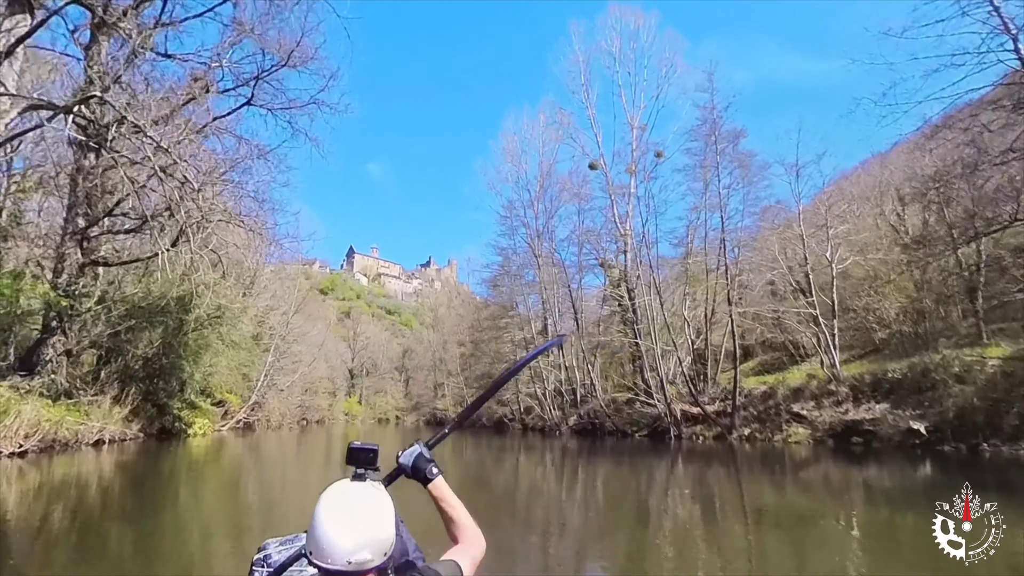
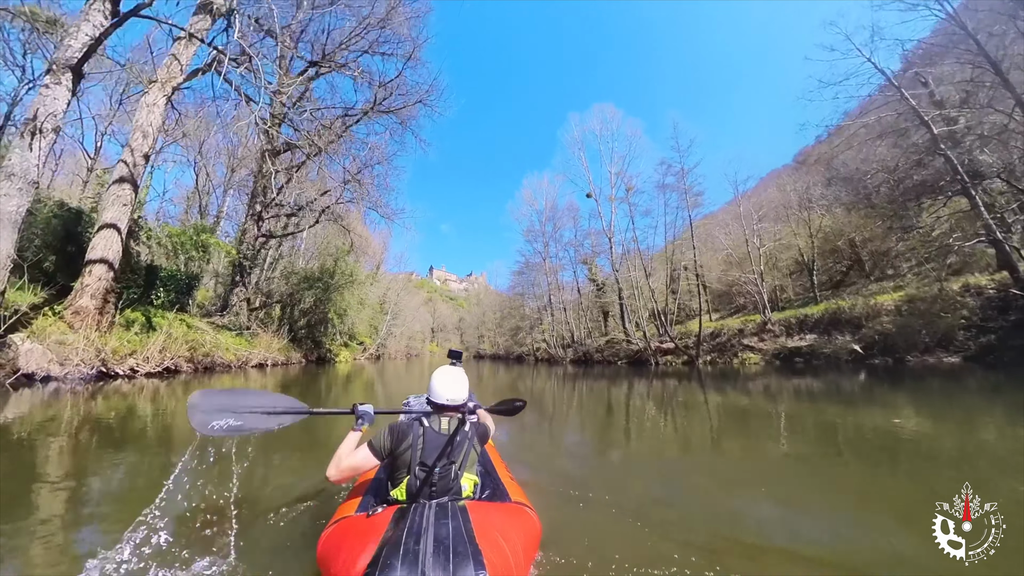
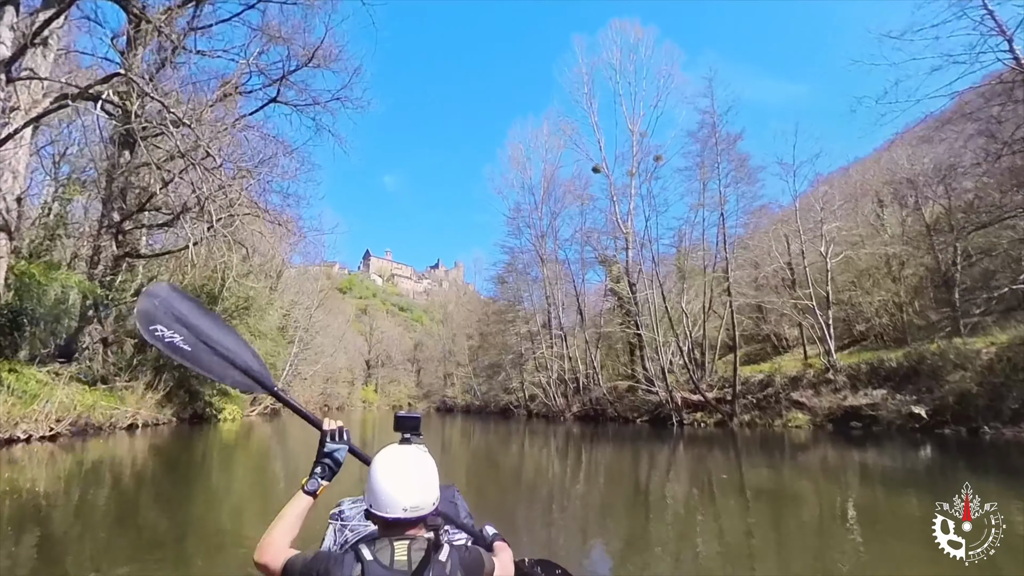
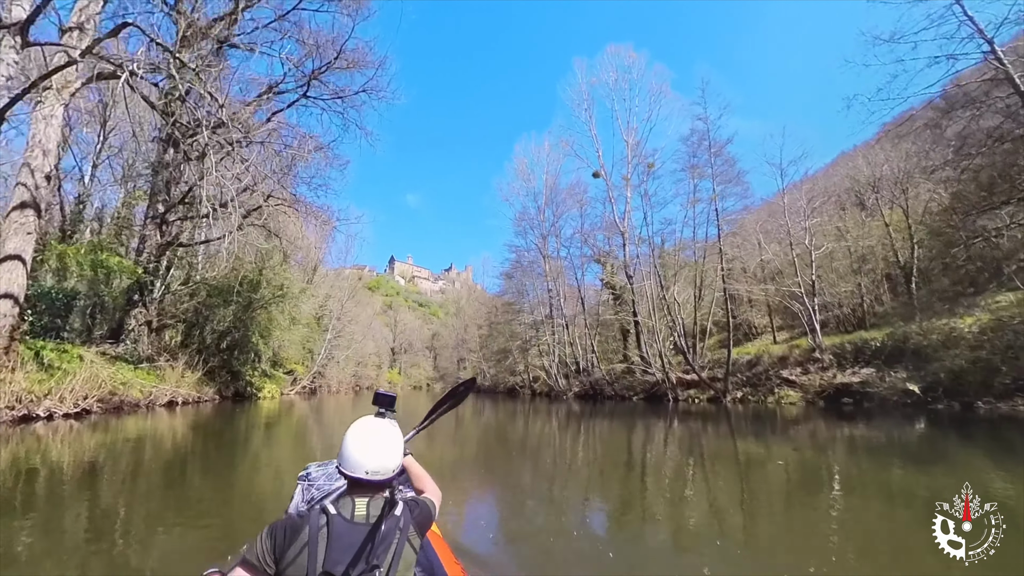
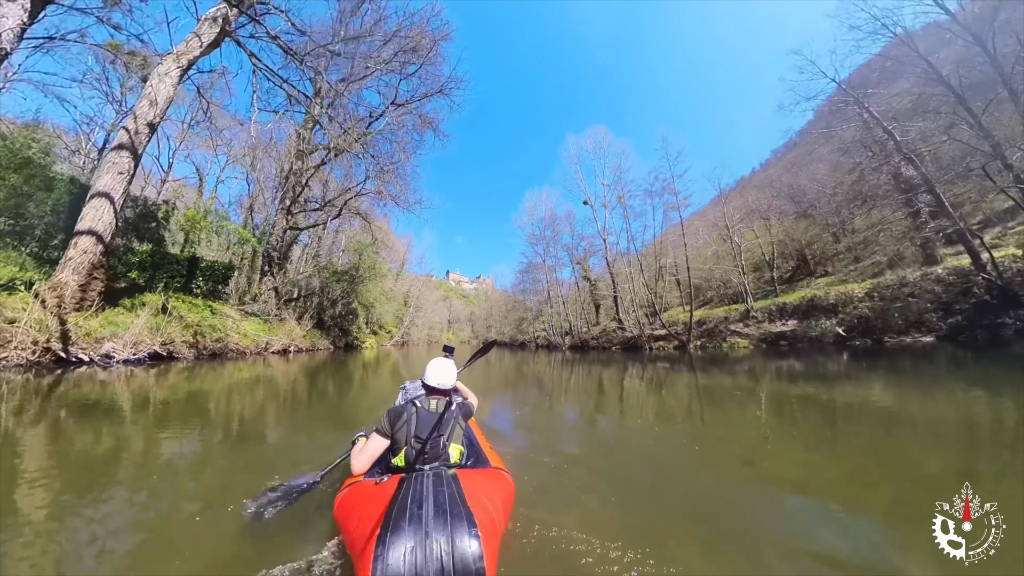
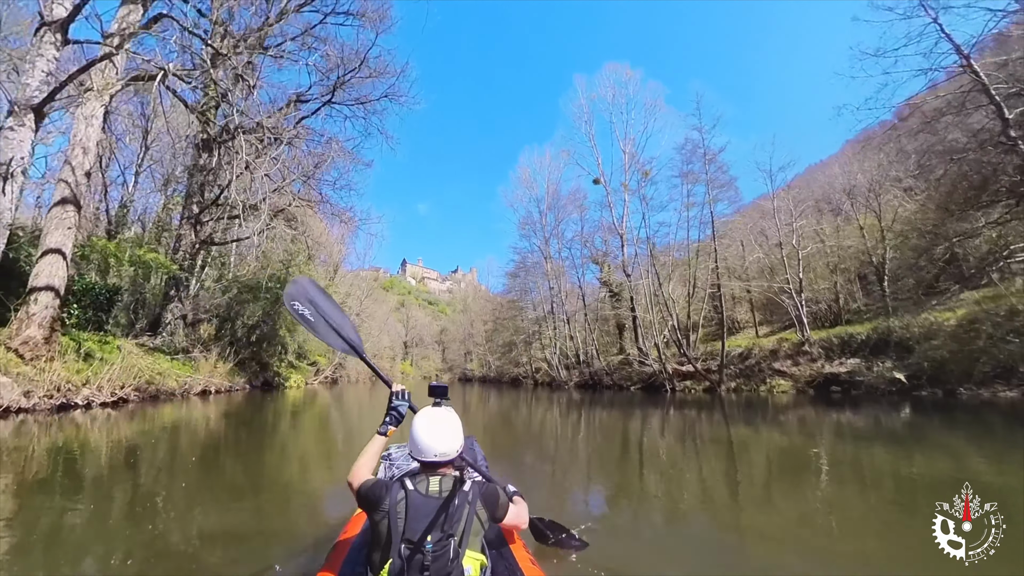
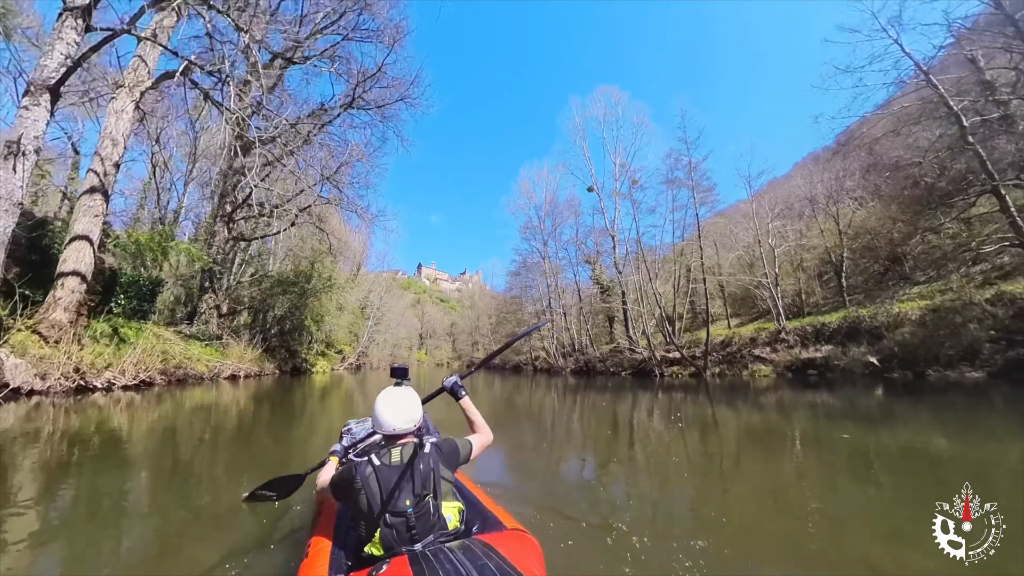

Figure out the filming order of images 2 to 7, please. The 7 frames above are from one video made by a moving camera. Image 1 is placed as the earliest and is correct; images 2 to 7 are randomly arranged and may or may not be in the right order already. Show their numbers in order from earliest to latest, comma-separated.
3, 4, 6, 7, 2, 5
